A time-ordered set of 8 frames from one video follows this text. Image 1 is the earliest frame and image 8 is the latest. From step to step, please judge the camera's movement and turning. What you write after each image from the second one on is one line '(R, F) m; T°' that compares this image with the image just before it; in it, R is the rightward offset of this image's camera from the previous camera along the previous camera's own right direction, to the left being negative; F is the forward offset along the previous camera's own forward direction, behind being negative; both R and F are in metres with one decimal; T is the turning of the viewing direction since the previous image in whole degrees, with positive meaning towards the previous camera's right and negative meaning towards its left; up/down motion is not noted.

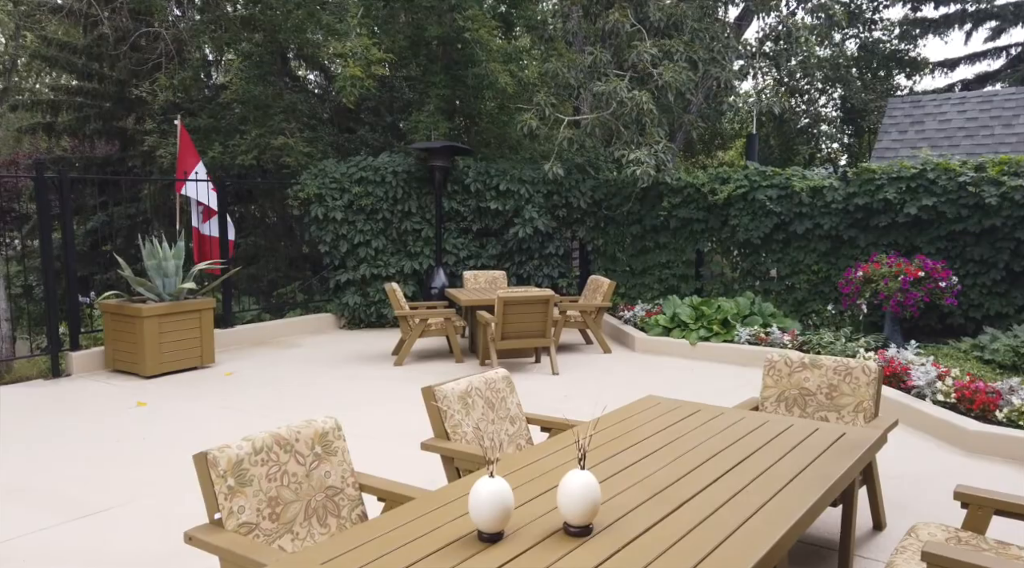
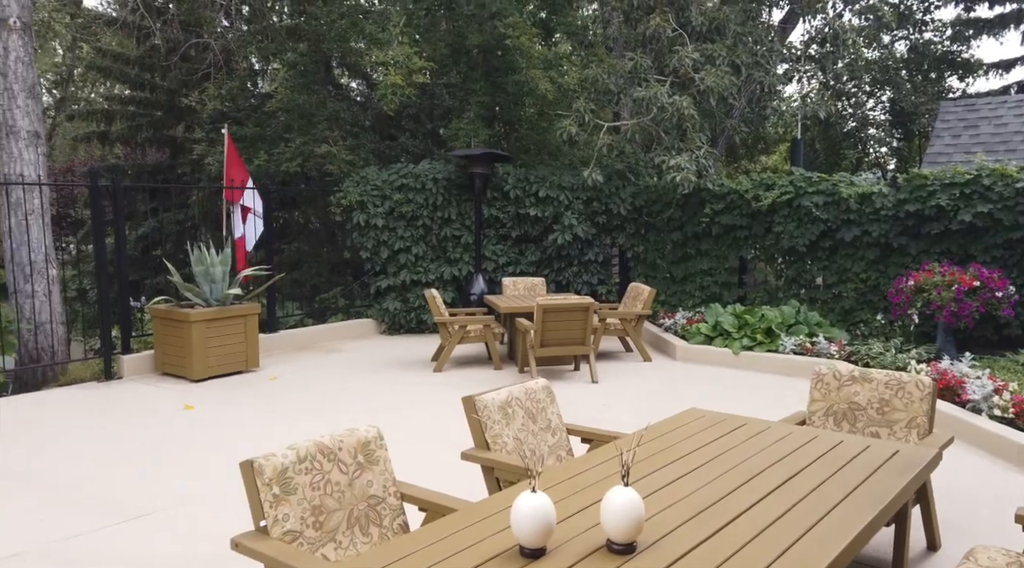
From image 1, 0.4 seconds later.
(0.0, 0.0) m; -3°
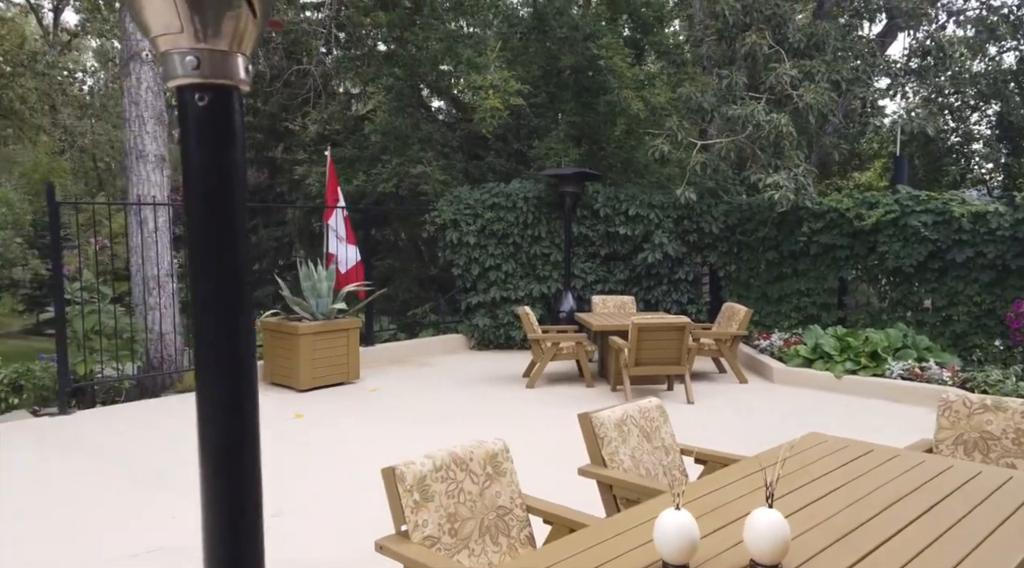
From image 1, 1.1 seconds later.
(-0.1, -0.1) m; -6°
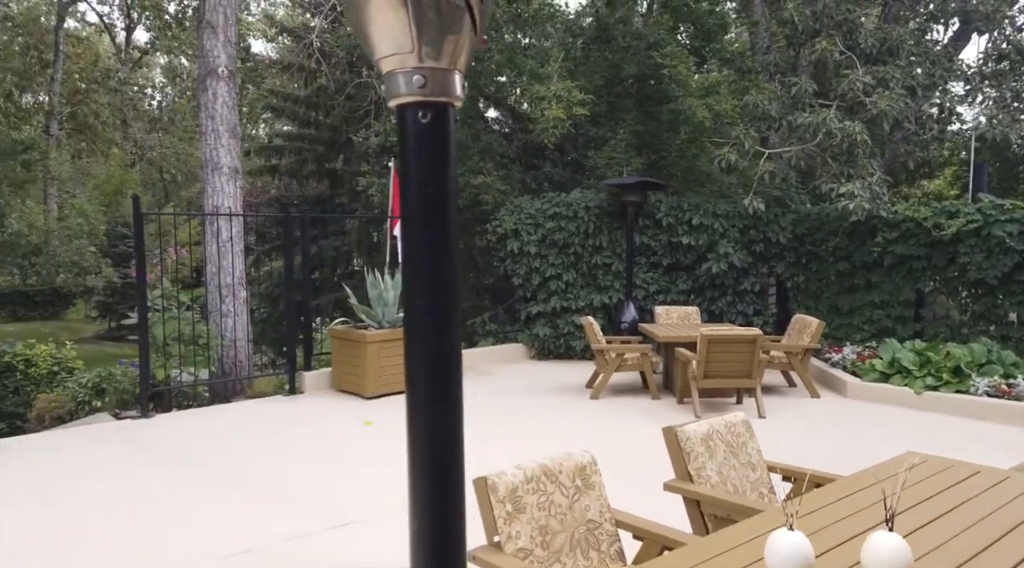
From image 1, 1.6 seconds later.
(-0.1, 0.0) m; -4°
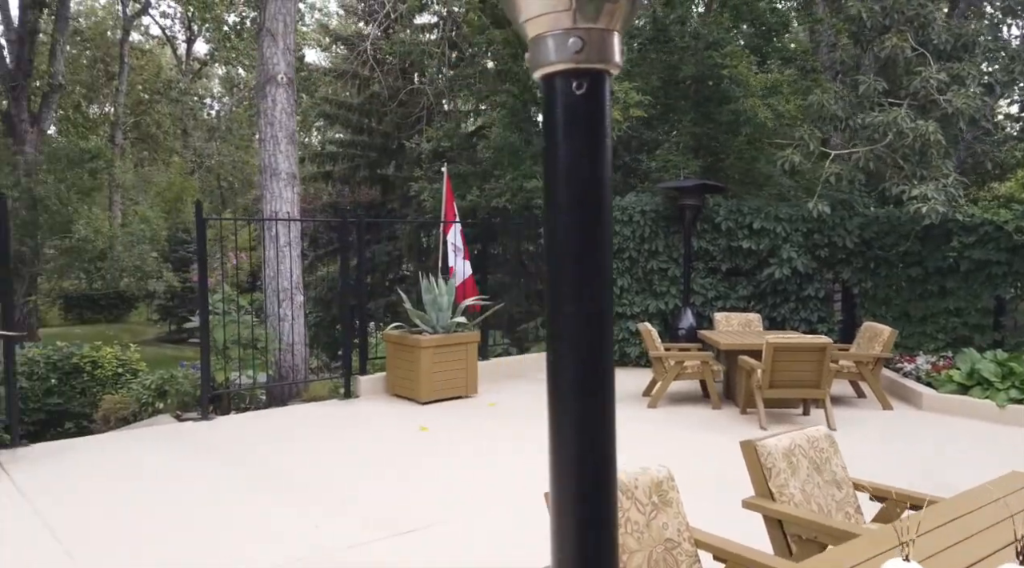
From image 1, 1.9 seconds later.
(-0.1, +0.1) m; -4°
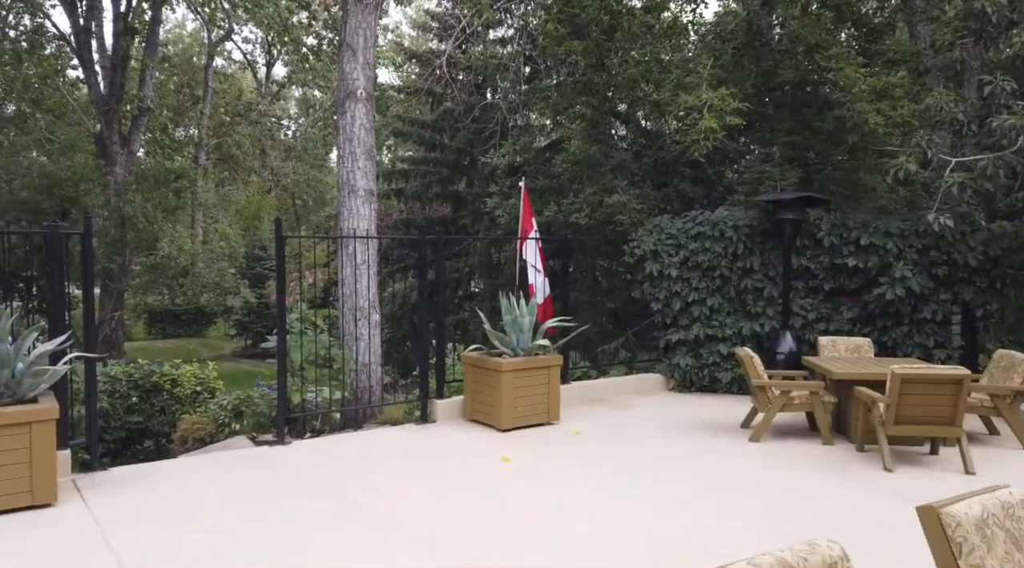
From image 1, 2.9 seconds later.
(-0.2, +0.4) m; -5°
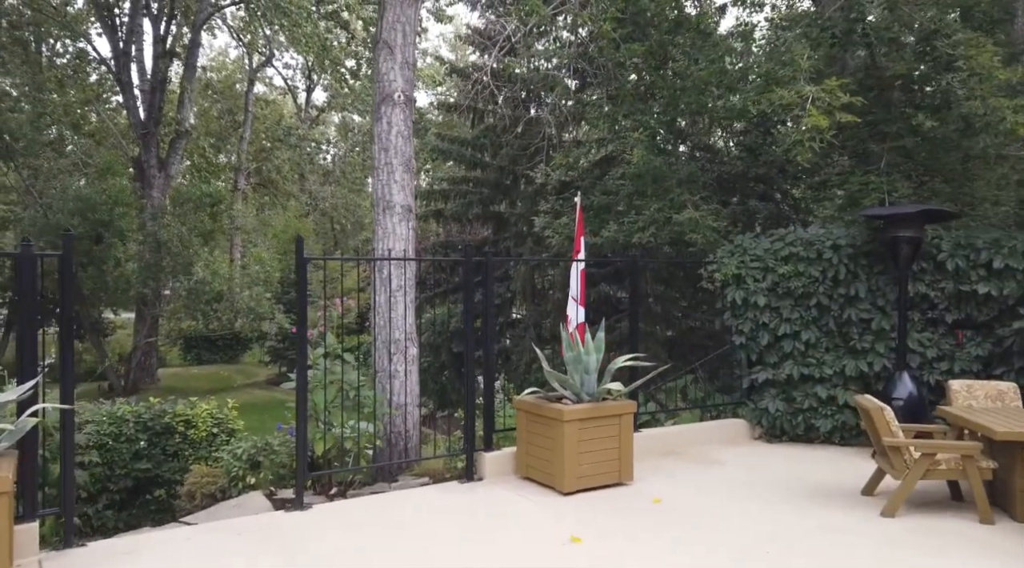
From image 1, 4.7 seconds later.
(-0.2, +1.2) m; -3°
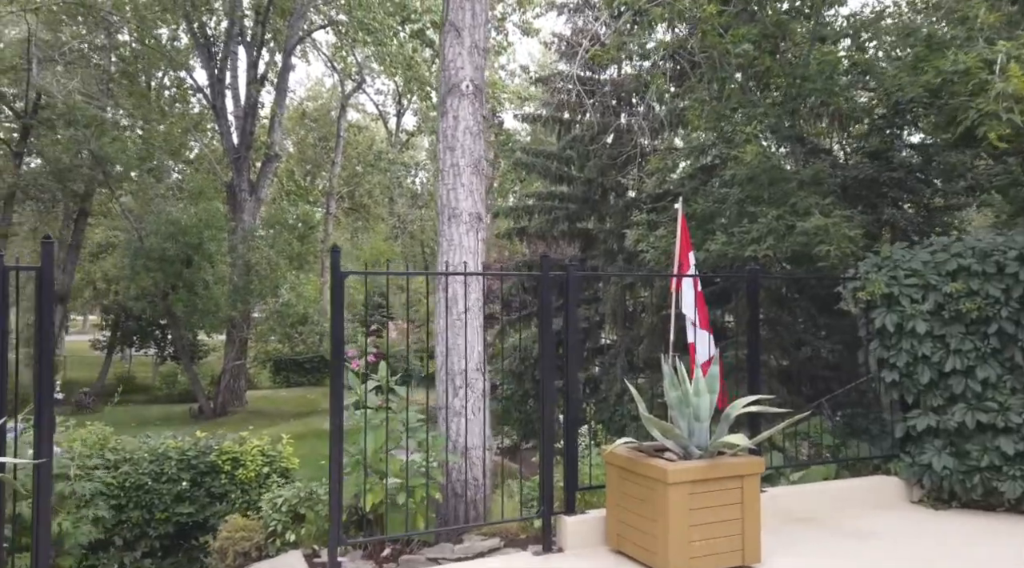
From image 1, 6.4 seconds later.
(0.0, +1.3) m; -6°
